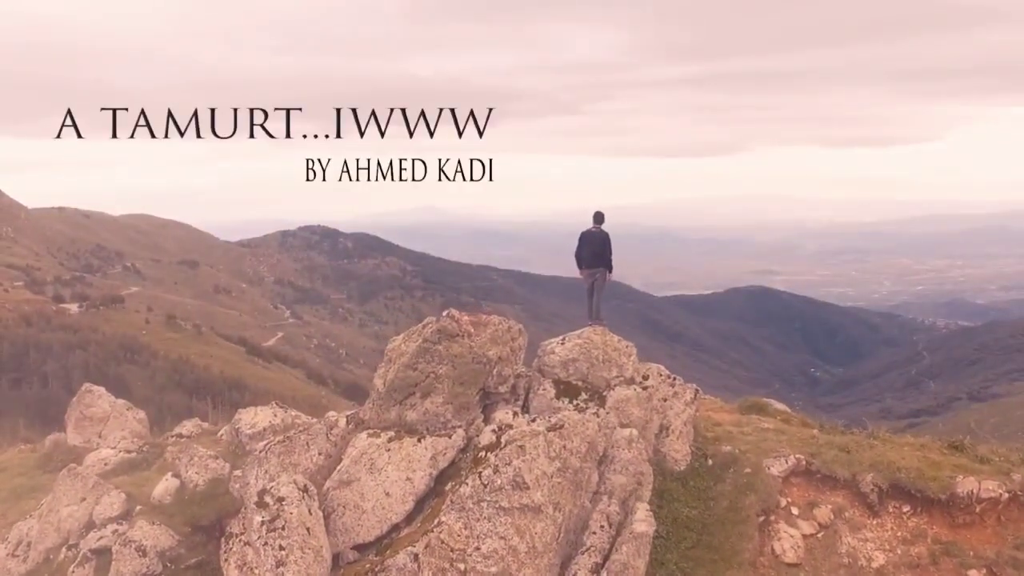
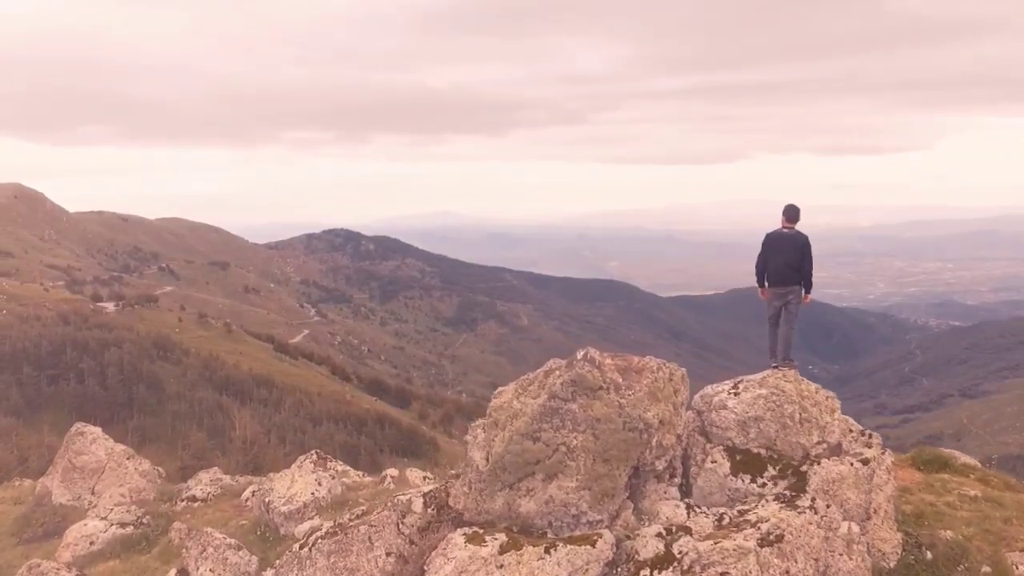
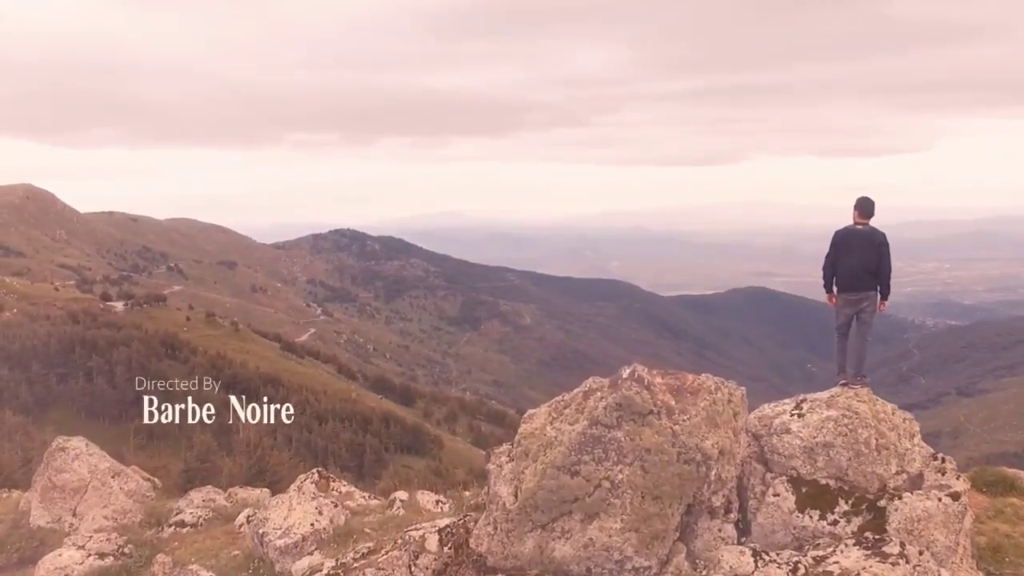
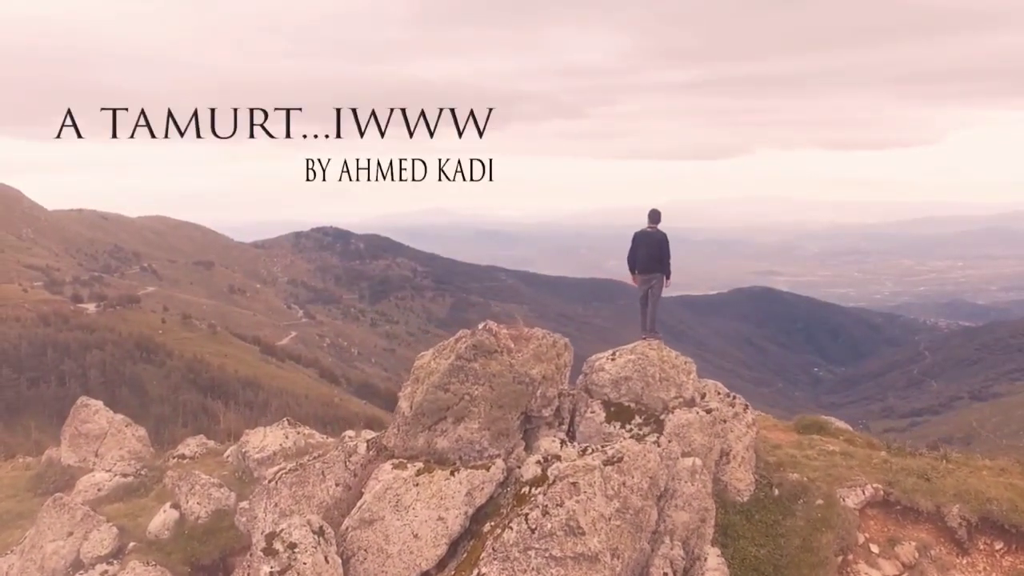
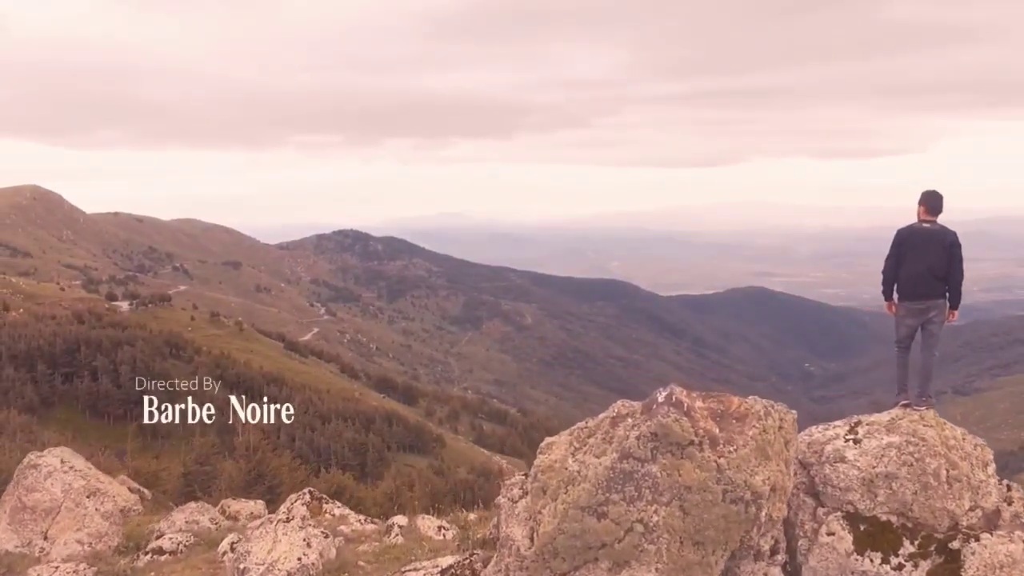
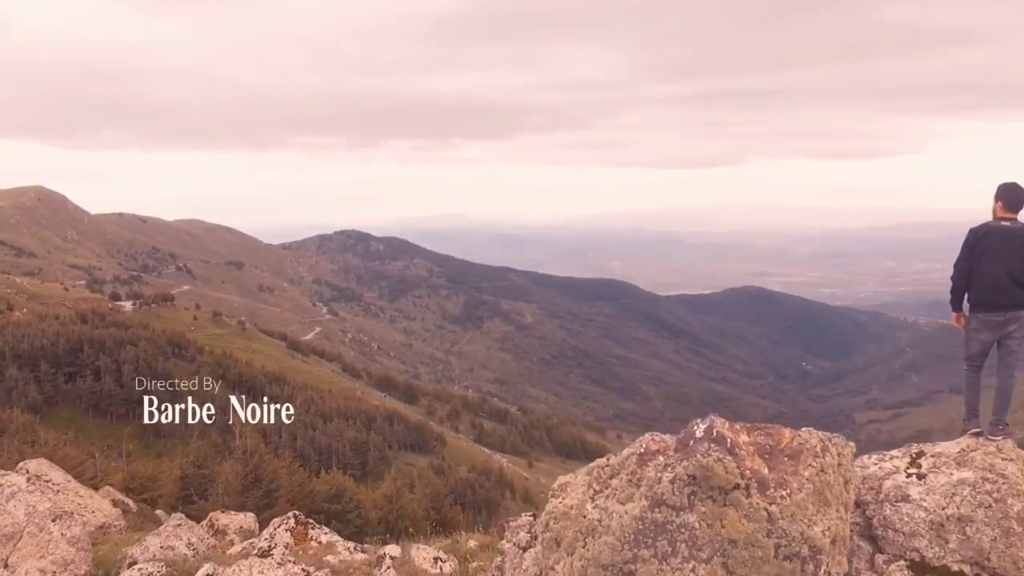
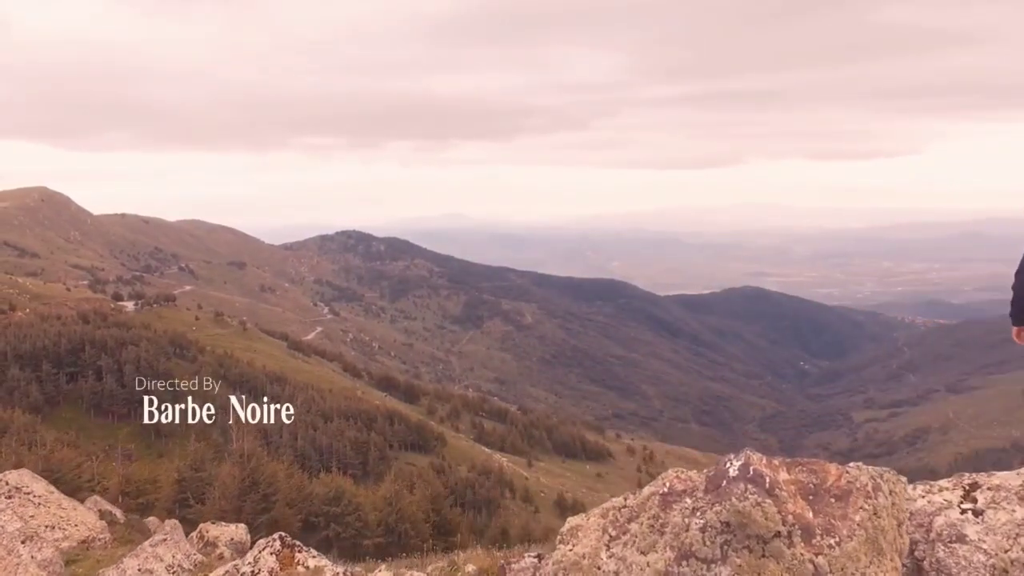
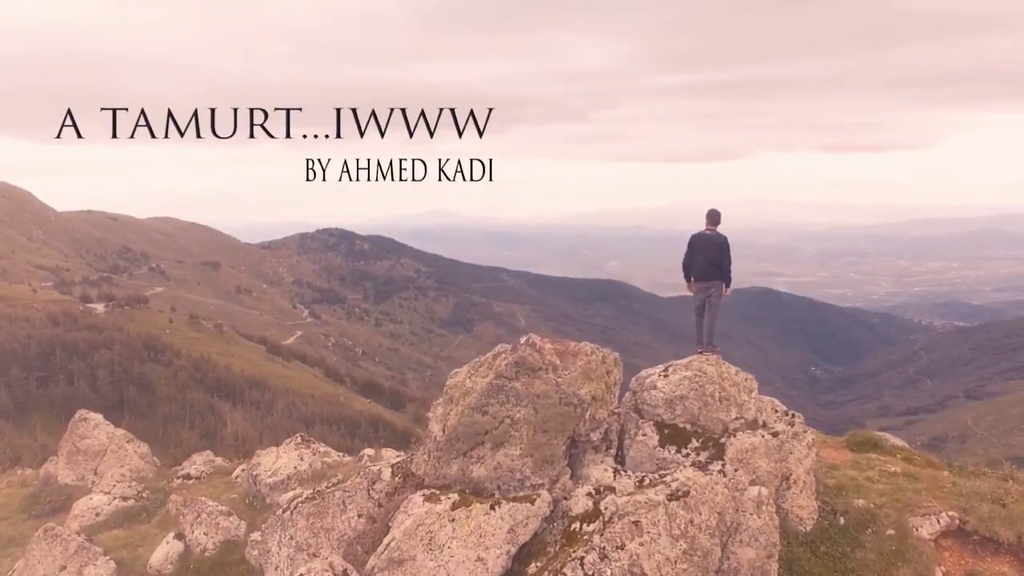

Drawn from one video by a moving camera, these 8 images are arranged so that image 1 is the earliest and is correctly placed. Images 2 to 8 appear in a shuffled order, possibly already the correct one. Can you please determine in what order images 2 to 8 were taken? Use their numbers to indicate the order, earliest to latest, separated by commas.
4, 8, 2, 3, 5, 6, 7
